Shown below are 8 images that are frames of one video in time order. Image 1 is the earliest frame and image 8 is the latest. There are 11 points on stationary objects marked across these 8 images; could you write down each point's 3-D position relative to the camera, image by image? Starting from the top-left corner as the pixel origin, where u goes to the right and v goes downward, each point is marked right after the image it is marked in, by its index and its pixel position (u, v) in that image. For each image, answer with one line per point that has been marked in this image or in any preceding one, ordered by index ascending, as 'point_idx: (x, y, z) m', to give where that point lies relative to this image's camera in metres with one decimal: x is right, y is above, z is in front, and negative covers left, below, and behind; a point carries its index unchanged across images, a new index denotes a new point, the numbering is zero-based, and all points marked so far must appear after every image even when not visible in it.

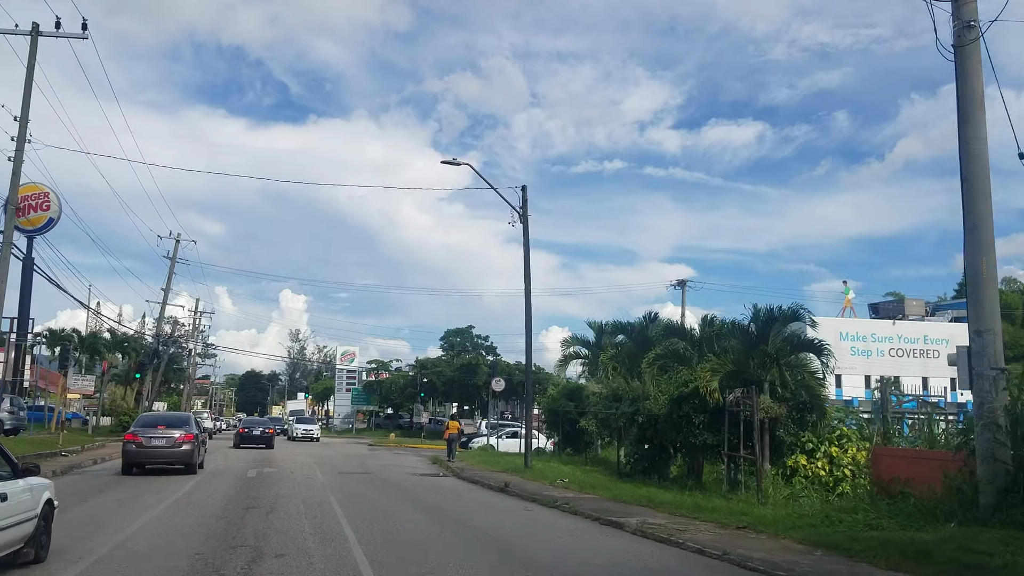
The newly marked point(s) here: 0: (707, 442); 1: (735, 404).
0: (+4.1, -3.2, +19.4) m
1: (+4.5, -2.3, +18.8) m
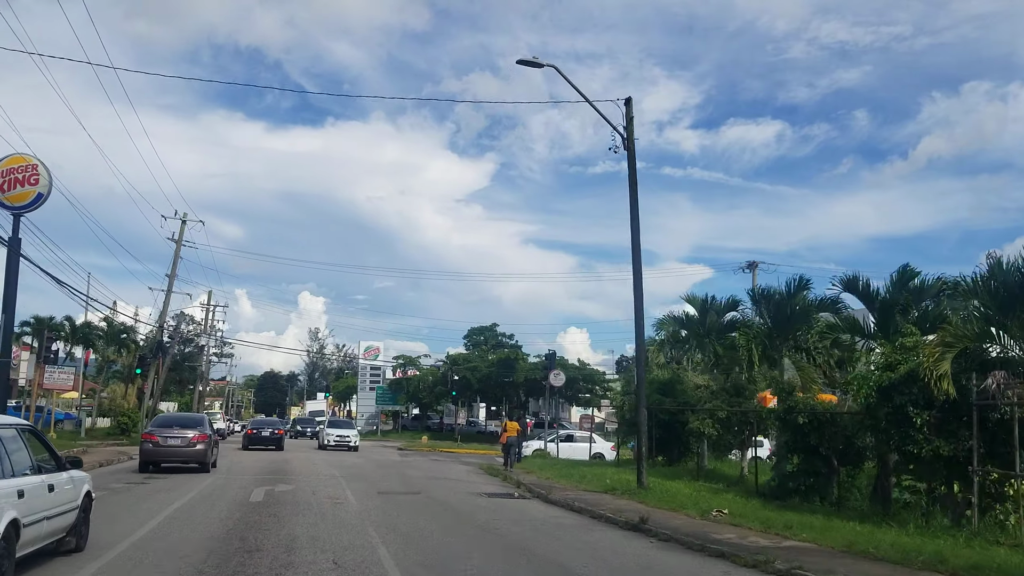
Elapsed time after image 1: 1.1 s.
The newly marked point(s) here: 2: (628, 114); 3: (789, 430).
0: (+5.9, -2.3, +12.9) m
1: (+6.3, -1.4, +12.3) m
2: (+2.1, +3.2, +17.0) m
3: (+5.0, -2.5, +16.8) m
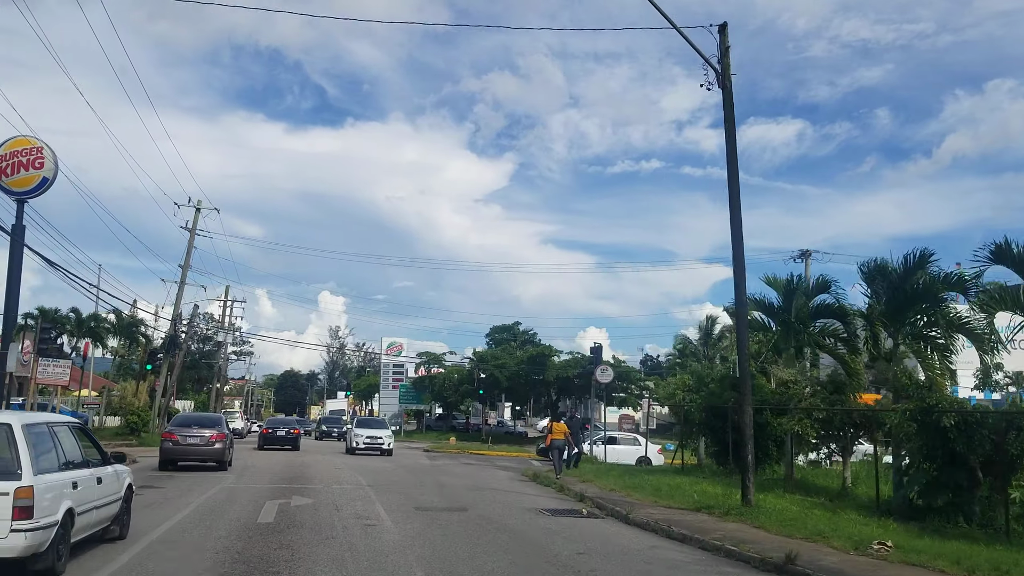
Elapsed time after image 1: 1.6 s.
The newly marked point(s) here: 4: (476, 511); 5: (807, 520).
0: (+6.8, -1.8, +9.6) m
1: (+7.2, -1.0, +9.0) m
2: (+3.1, +3.6, +13.8) m
3: (+6.0, -2.1, +13.5) m
4: (-0.5, -3.3, +14.0) m
5: (+3.8, -3.0, +12.1) m
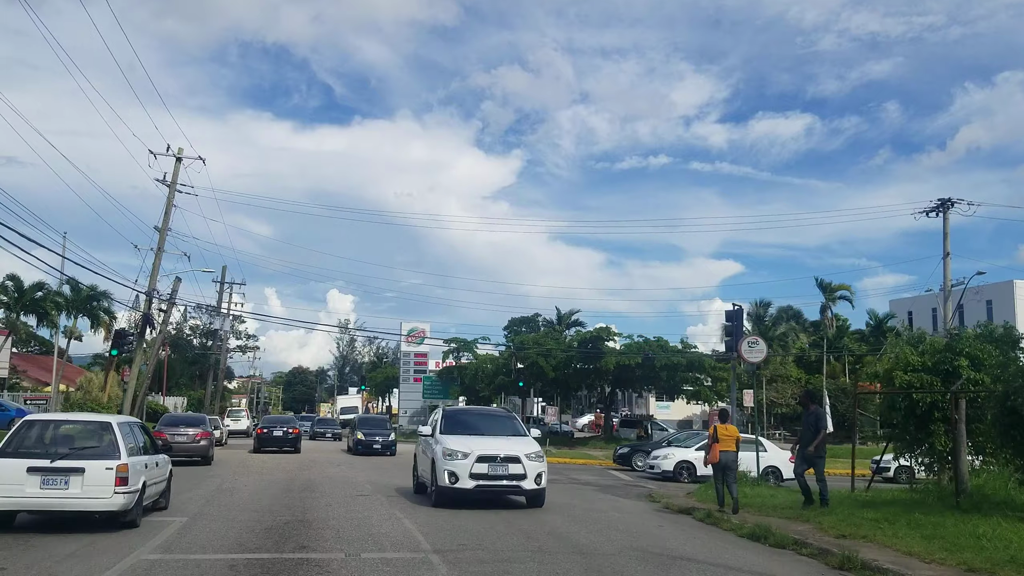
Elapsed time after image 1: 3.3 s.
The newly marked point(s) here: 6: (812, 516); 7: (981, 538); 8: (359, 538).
0: (+8.8, -0.5, +0.1) m
1: (+9.2, +0.4, -0.5) m
2: (+5.1, +5.0, +4.3) m
3: (+8.0, -0.7, +4.0) m
4: (+1.6, -2.0, +4.5) m
5: (+5.9, -1.6, +2.6) m
6: (+3.7, -2.9, +11.8) m
7: (+4.8, -2.5, +9.3) m
8: (-1.6, -2.7, +10.2) m
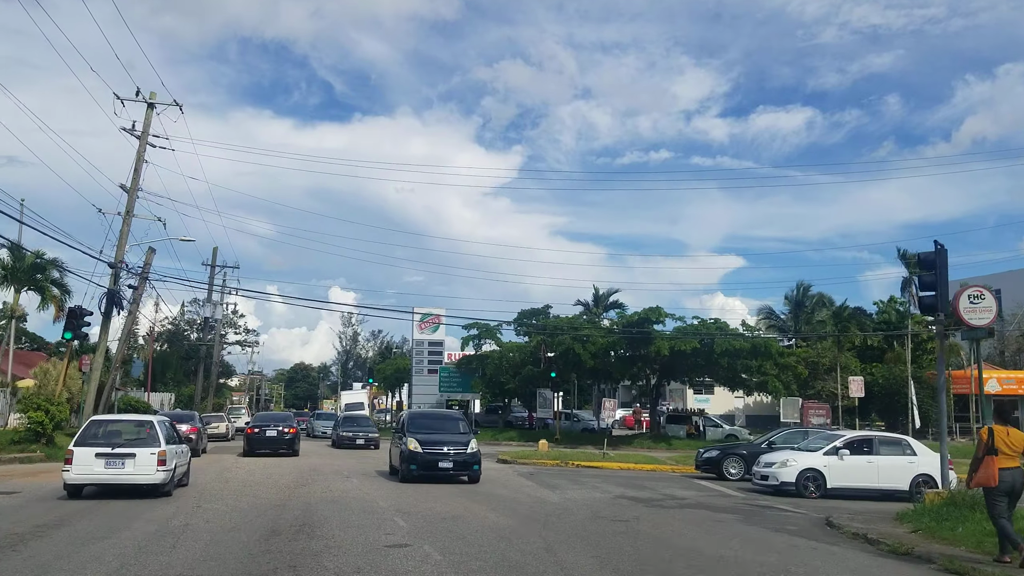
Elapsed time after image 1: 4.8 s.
0: (+10.2, +0.5, -6.5) m
1: (+10.5, +1.4, -7.1) m
2: (+6.5, +5.9, -2.3) m
3: (+9.4, +0.3, -2.6) m
4: (+2.9, -1.0, -2.1) m
5: (+7.2, -0.7, -4.0) m
6: (+5.1, -1.9, +5.2) m
7: (+6.2, -1.5, +2.7) m
8: (-0.2, -1.7, +3.6) m
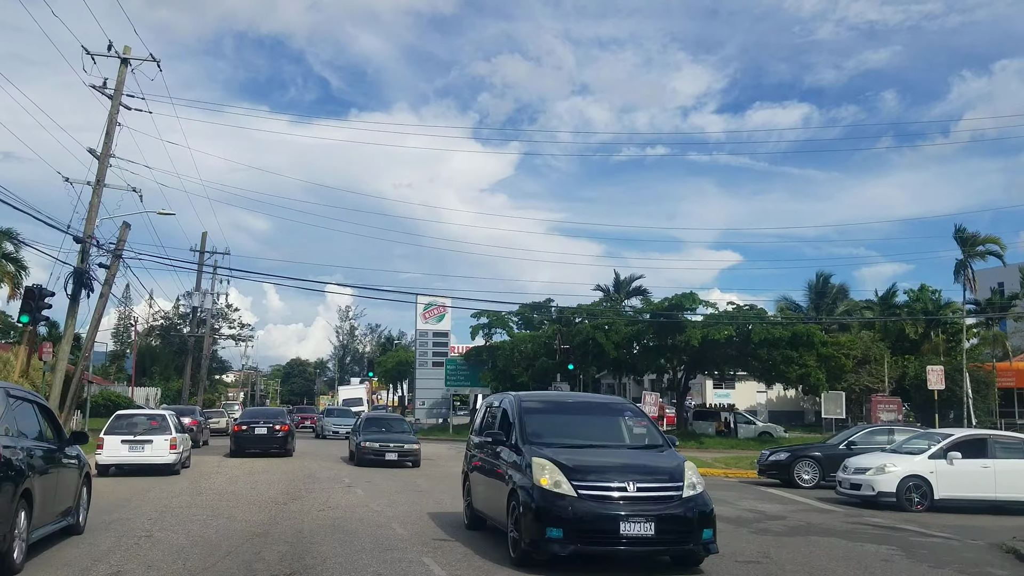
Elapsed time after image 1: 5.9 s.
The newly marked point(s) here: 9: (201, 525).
0: (+11.0, +1.0, -10.2) m
1: (+11.3, +1.9, -10.8) m
2: (+7.2, +6.4, -6.0) m
3: (+10.2, +0.8, -6.3) m
4: (+3.7, -0.6, -5.8) m
5: (+8.0, -0.2, -7.7) m
6: (+5.9, -1.3, +1.6) m
7: (+6.9, -1.0, -1.0) m
8: (+0.5, -1.2, -0.1) m
9: (-3.7, -2.8, +10.9) m
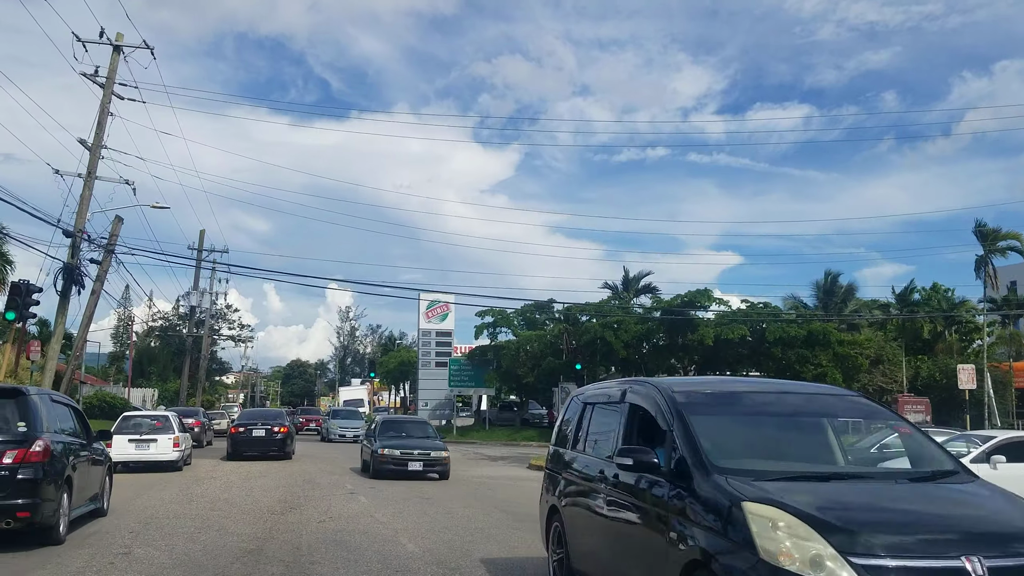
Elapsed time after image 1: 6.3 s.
0: (+11.2, +1.2, -11.3) m
1: (+11.6, +2.0, -11.9) m
2: (+7.5, +6.6, -7.2) m
3: (+10.4, +0.9, -7.4) m
4: (+3.9, -0.4, -6.9) m
5: (+8.2, 0.0, -8.8) m
6: (+6.1, -1.2, +0.4) m
7: (+7.2, -0.8, -2.1) m
8: (+0.7, -1.1, -1.2) m
9: (-3.5, -2.7, +9.8) m
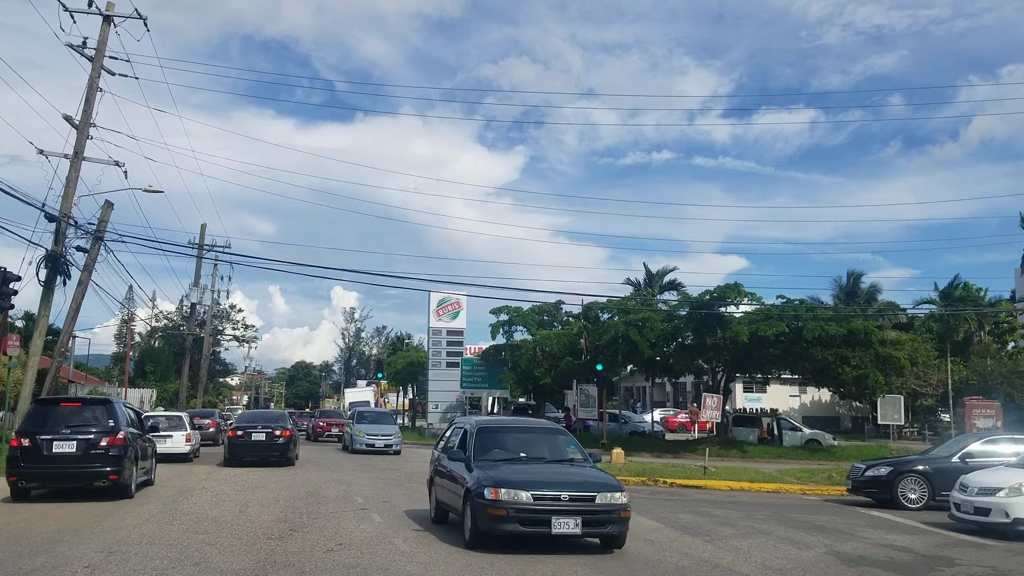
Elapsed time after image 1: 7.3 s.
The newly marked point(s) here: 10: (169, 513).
0: (+11.6, +1.5, -13.6) m
1: (+12.0, +2.3, -14.2) m
2: (+7.9, +6.9, -9.4) m
3: (+10.9, +1.2, -9.7) m
4: (+4.4, -0.1, -9.1) m
5: (+8.7, +0.3, -11.1) m
6: (+6.6, -0.9, -1.8) m
7: (+7.6, -0.5, -4.4) m
8: (+1.2, -0.8, -3.5) m
9: (-3.0, -2.4, +7.6) m
10: (-4.5, -3.0, +12.2) m
